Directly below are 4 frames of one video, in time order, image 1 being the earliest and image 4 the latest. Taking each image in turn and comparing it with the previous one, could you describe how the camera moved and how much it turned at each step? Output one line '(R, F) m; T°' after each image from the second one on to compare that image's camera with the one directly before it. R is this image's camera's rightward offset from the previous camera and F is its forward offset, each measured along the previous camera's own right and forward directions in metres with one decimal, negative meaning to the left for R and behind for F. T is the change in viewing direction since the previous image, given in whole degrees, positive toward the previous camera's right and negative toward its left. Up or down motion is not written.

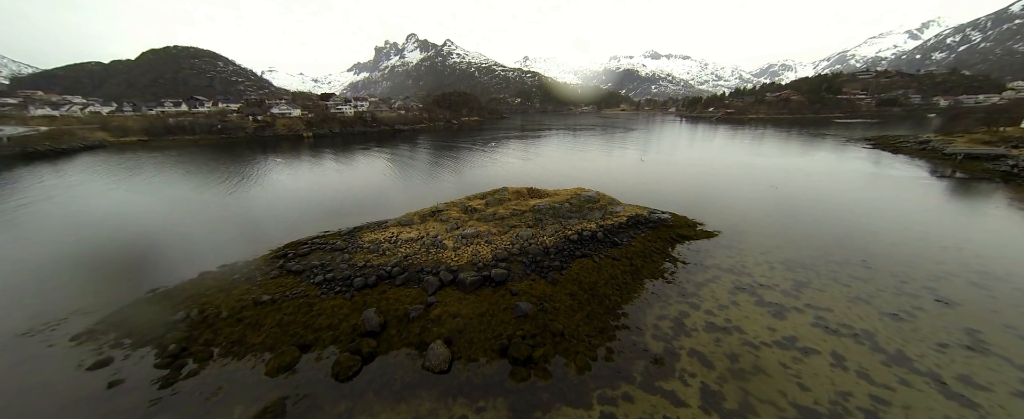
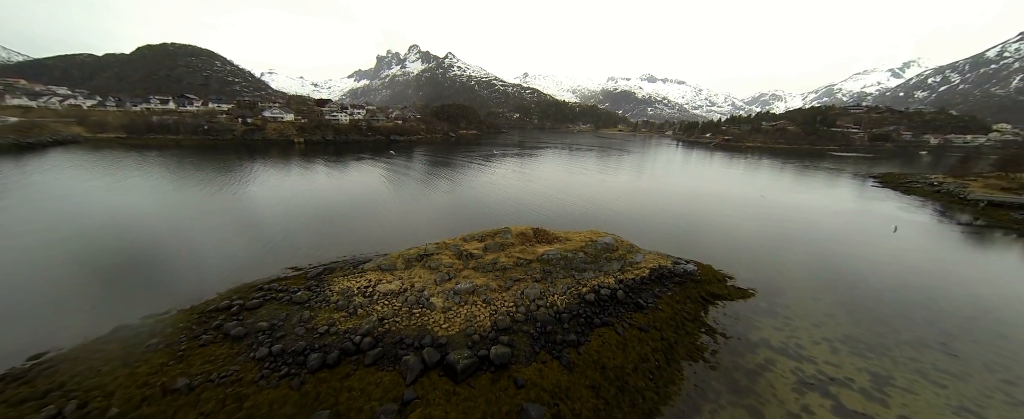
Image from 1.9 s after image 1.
(-0.5, +2.3) m; +1°
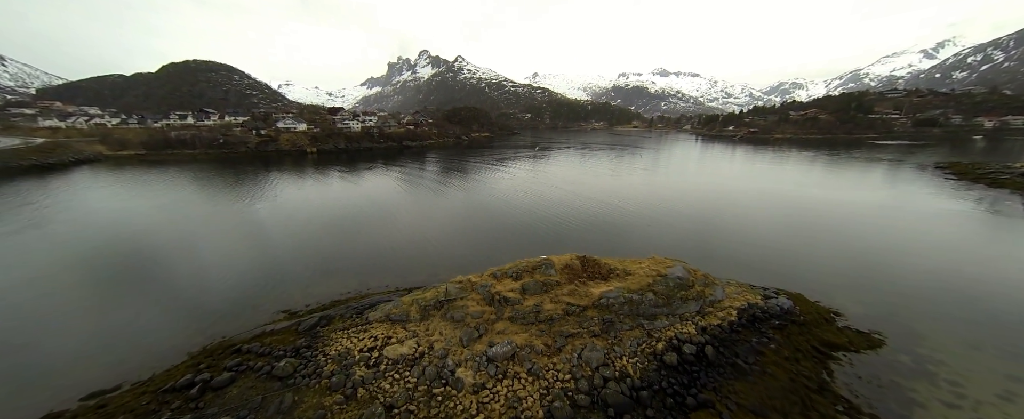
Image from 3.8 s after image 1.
(-0.9, +2.8) m; -2°
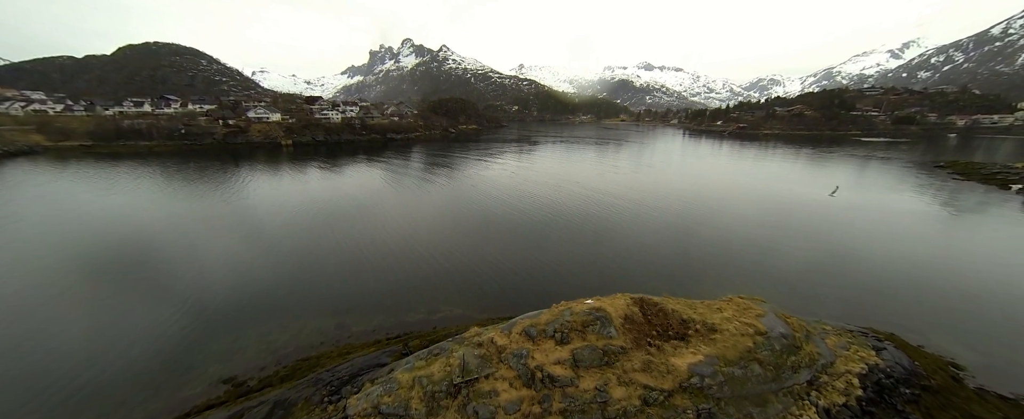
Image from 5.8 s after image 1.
(-1.3, +3.1) m; +3°
